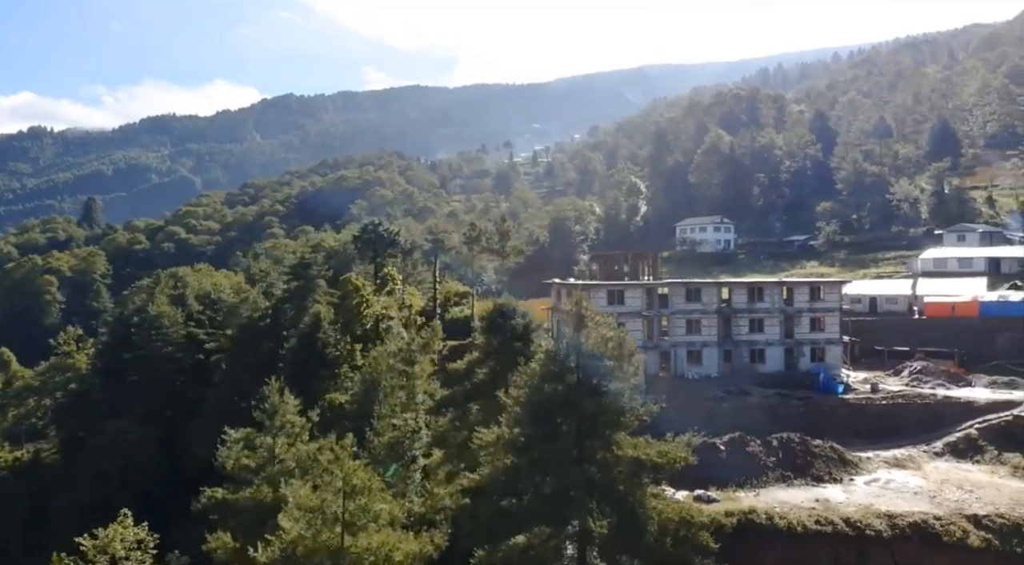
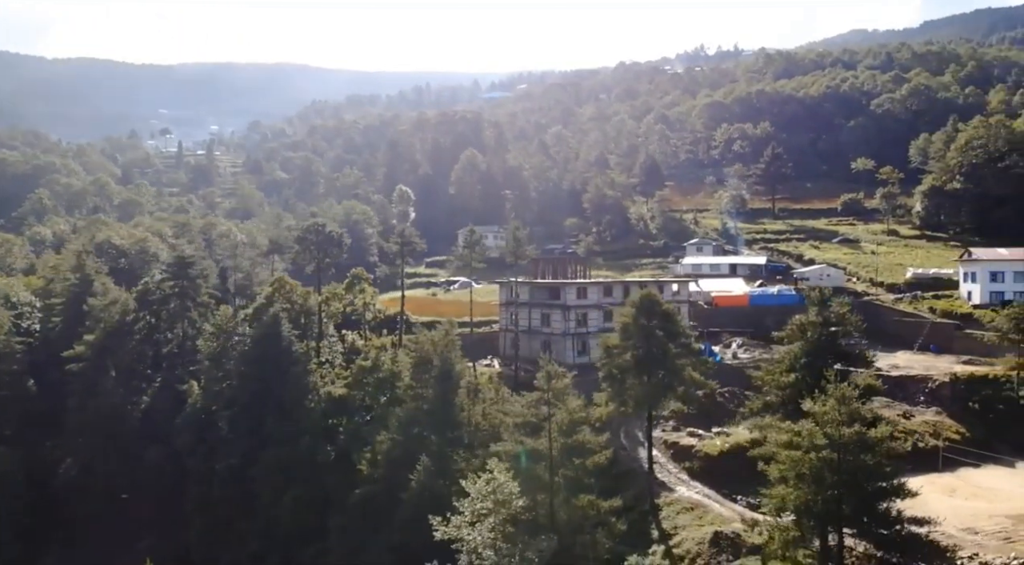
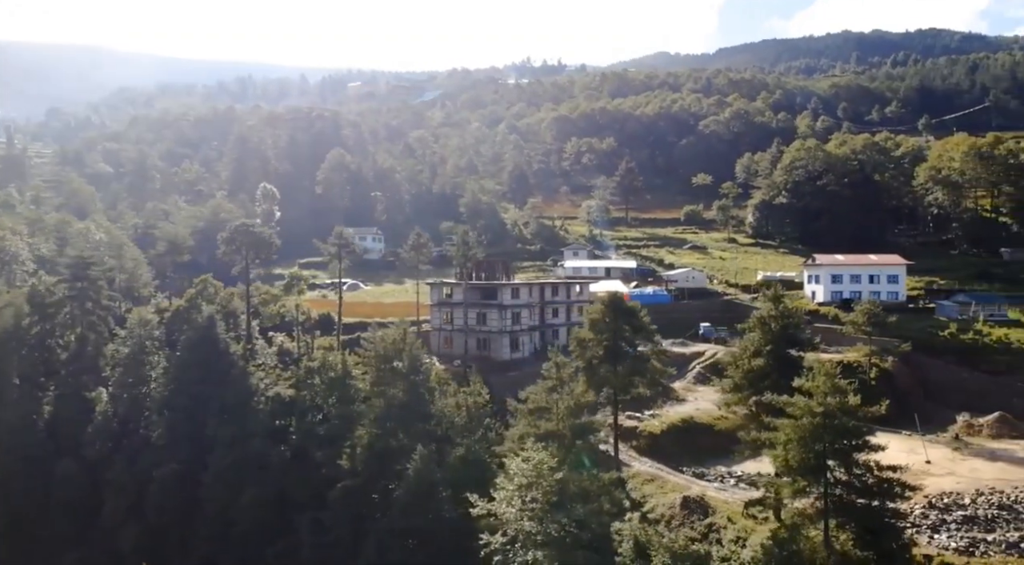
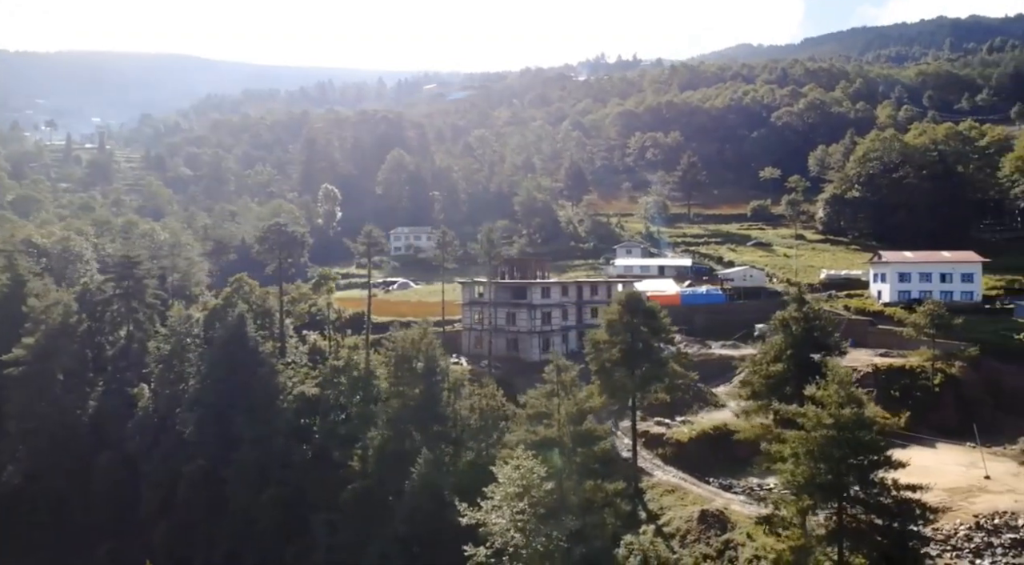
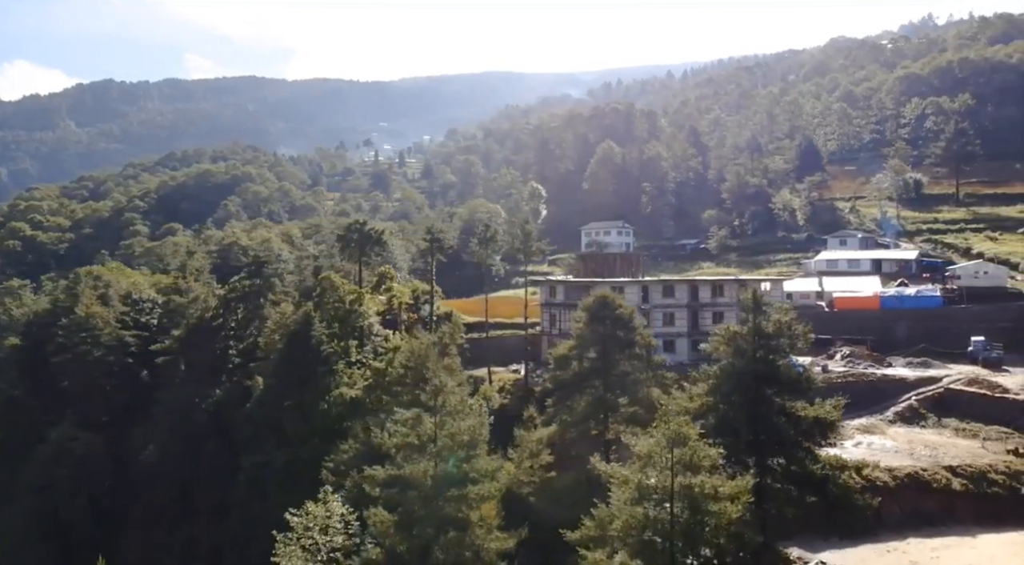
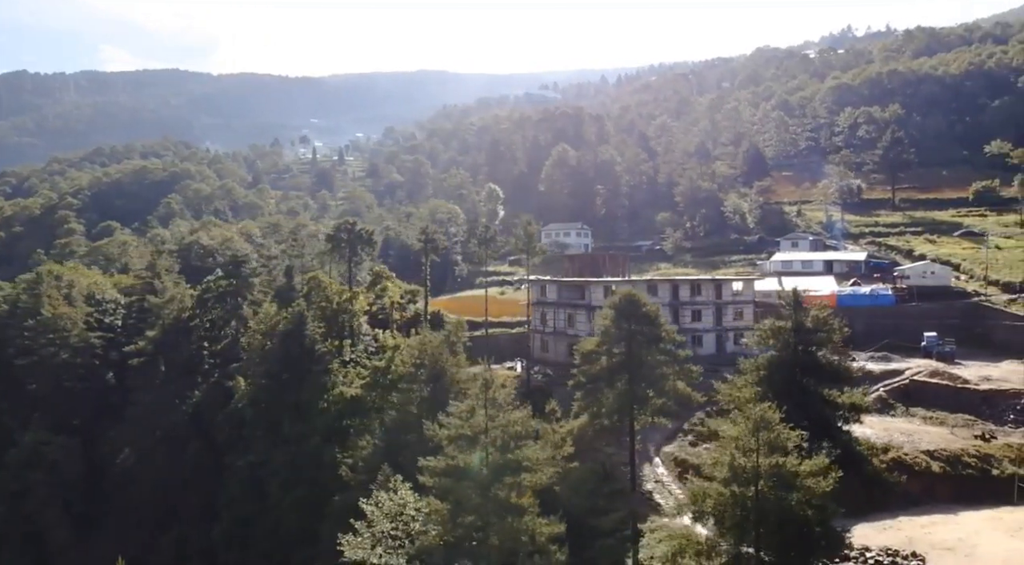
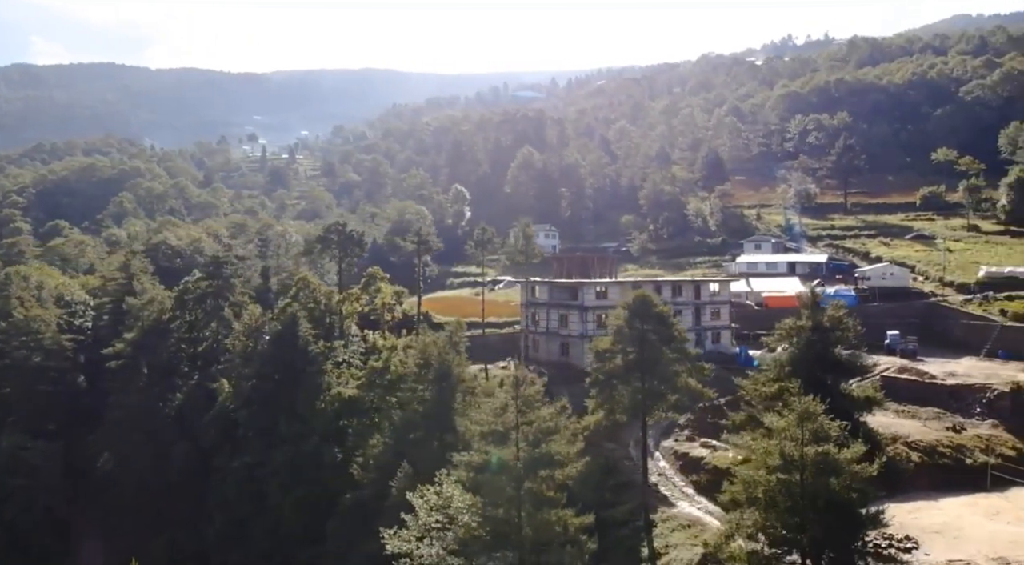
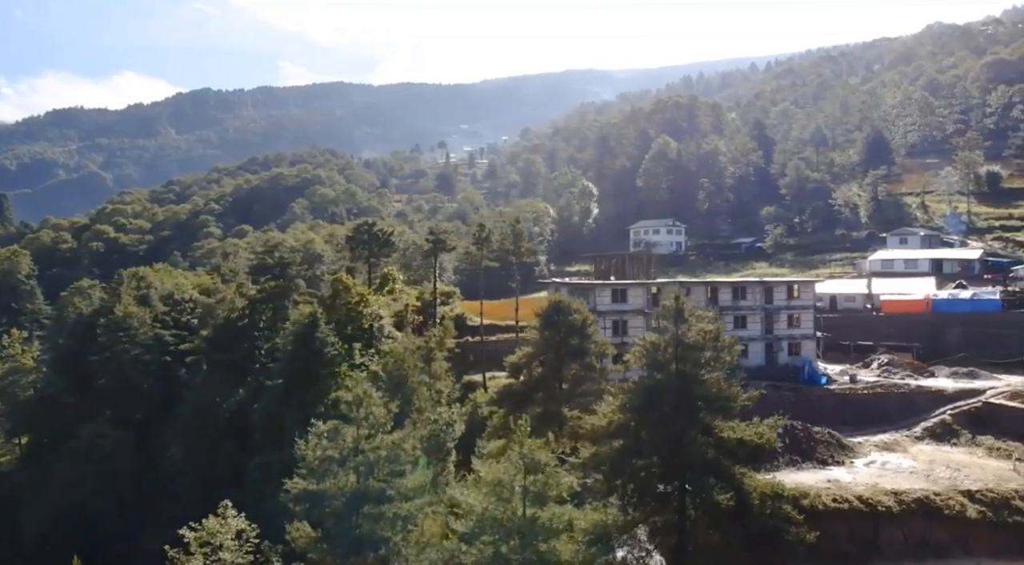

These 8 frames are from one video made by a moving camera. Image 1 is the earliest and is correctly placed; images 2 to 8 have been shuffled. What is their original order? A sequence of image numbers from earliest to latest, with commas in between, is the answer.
8, 5, 6, 7, 2, 4, 3
